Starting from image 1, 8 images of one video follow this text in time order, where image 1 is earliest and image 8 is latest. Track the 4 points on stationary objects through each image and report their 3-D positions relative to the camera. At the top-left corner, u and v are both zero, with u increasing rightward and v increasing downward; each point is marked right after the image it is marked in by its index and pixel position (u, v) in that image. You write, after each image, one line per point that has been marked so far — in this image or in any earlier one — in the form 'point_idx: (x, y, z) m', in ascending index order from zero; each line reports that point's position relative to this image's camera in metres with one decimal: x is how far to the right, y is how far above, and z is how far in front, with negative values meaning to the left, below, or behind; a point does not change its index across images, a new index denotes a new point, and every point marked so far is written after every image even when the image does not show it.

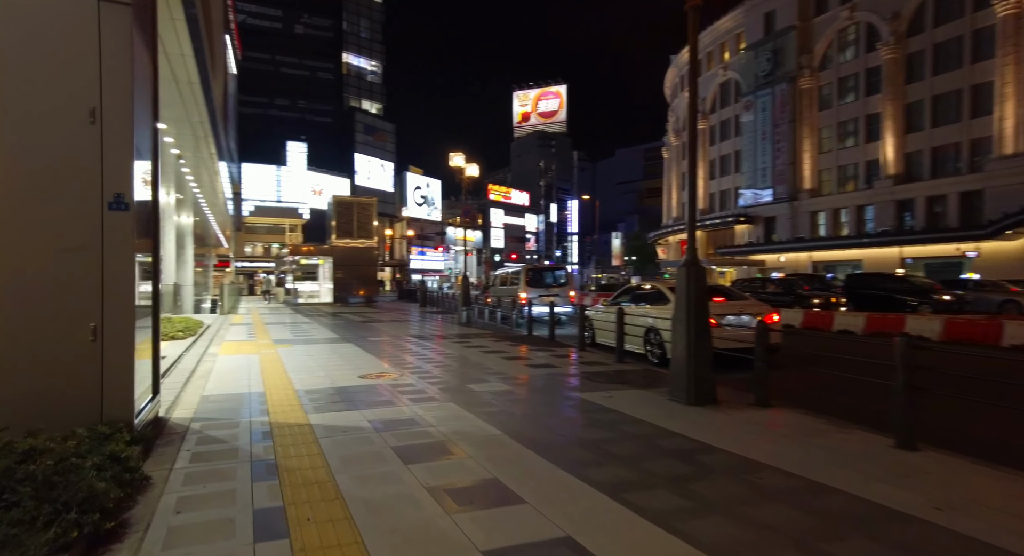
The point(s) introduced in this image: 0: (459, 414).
0: (-0.7, -1.7, +6.6) m
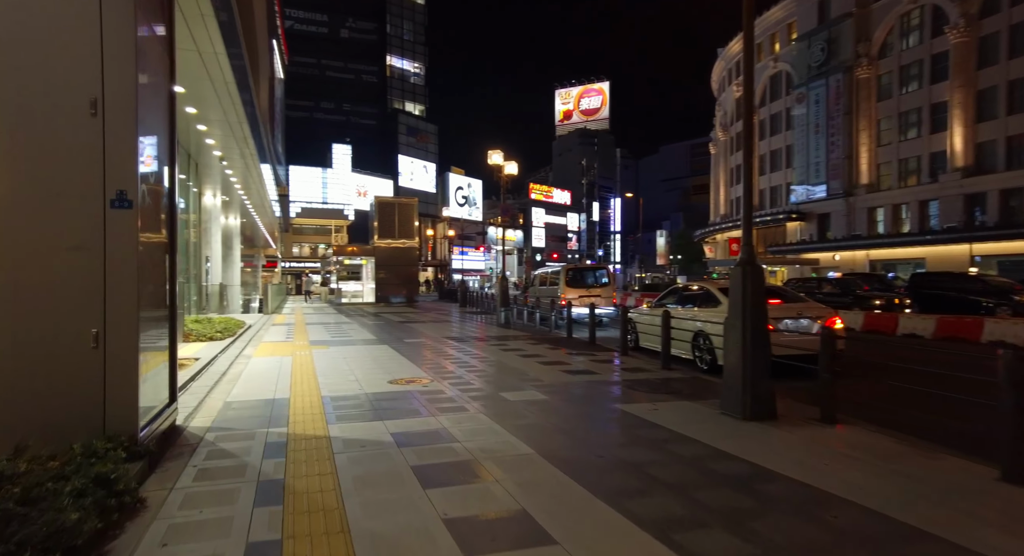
0: (-0.3, -1.7, +6.1) m
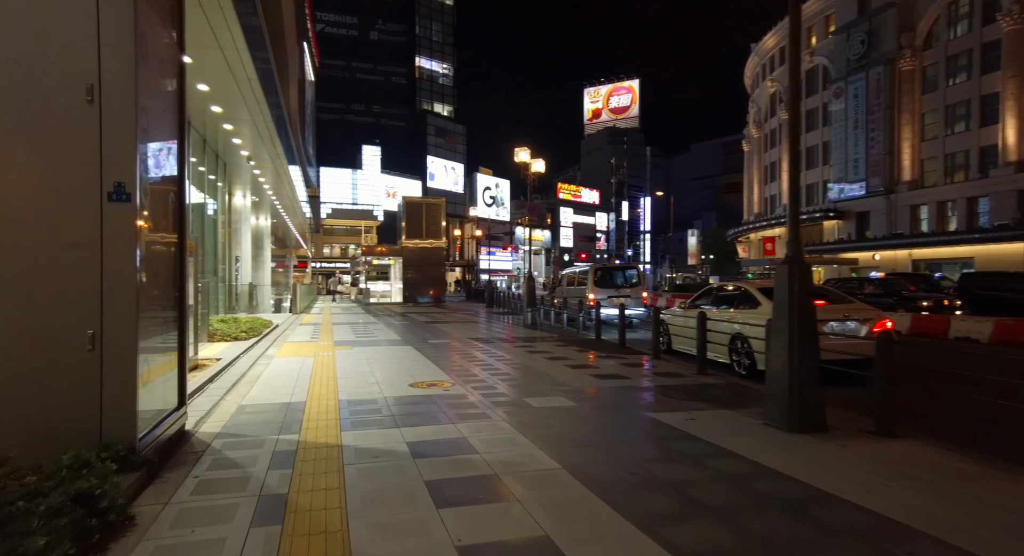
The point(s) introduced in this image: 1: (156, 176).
0: (0.0, -1.7, +5.7) m
1: (-3.3, +0.9, +4.8) m
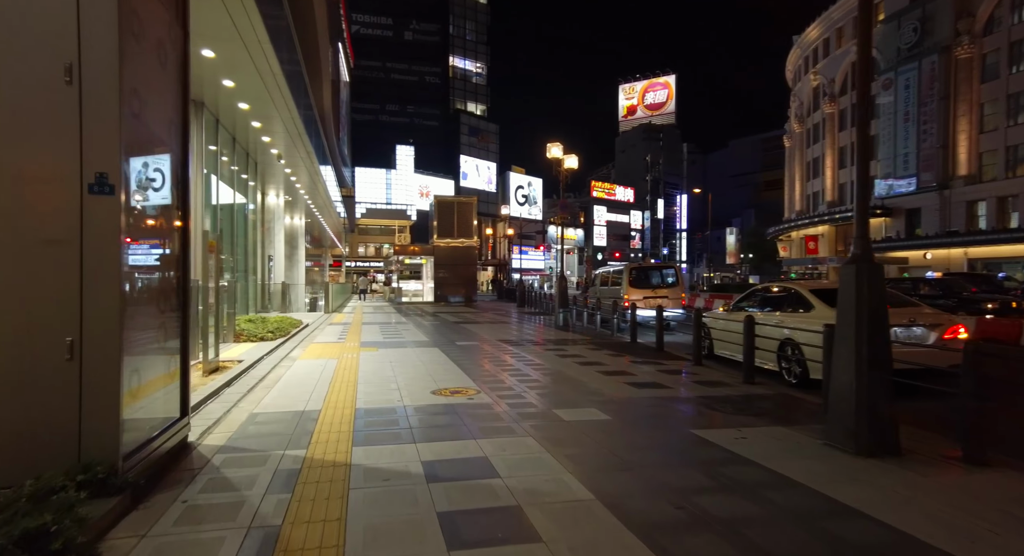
0: (+0.3, -1.7, +5.1) m
1: (-3.1, +0.9, +4.5) m
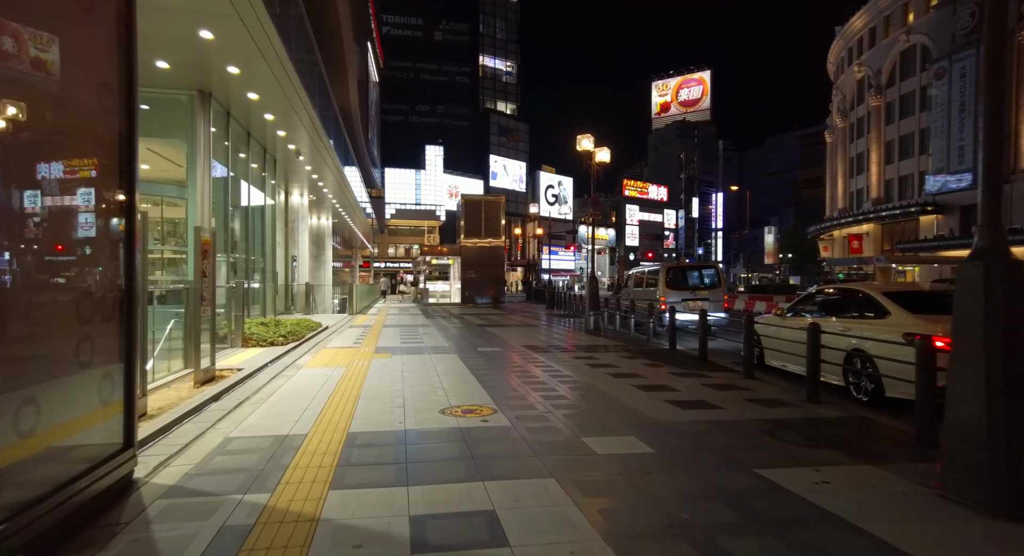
0: (+0.4, -1.7, +3.9) m
1: (-3.0, +0.9, +3.5) m
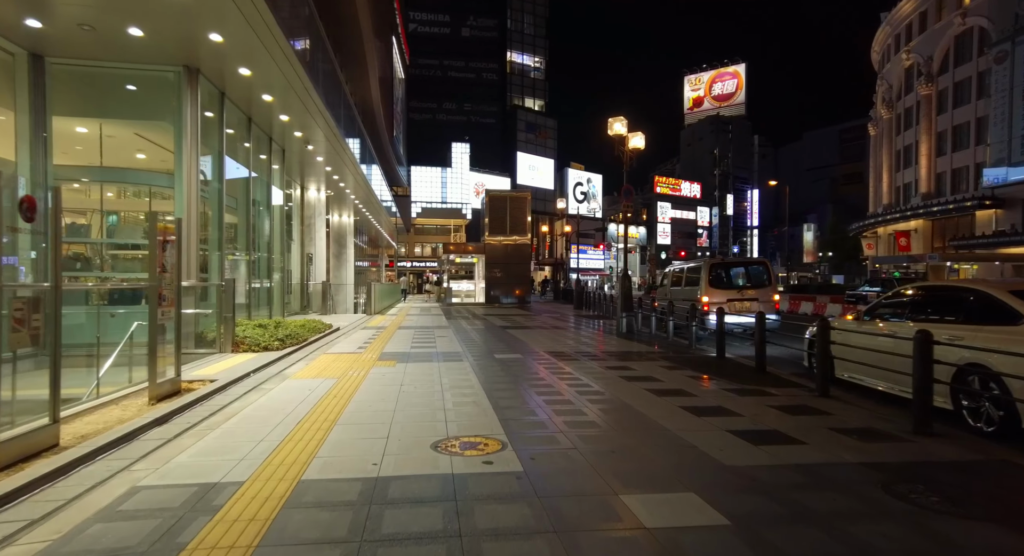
0: (+0.4, -1.7, +2.3) m
1: (-3.0, +1.0, +2.1) m
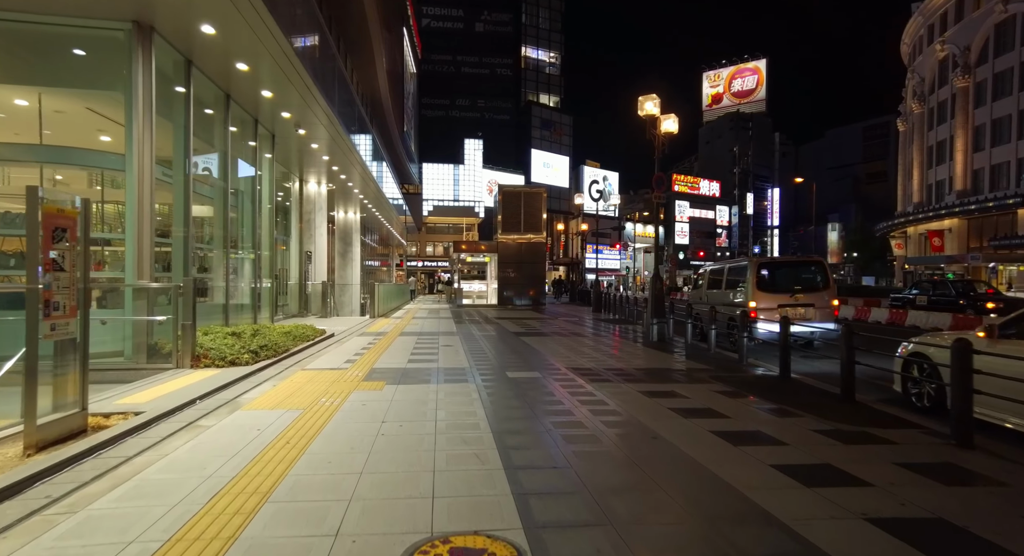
0: (+0.4, -1.7, +0.2) m
1: (-2.9, +1.0, +0.1) m
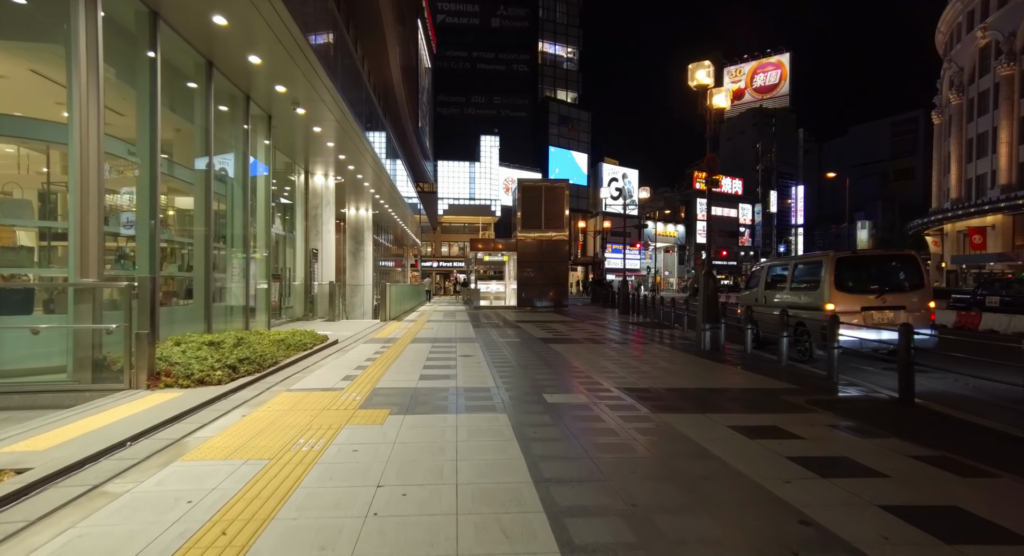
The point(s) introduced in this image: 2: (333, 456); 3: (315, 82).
0: (+0.7, -1.6, -1.8) m
1: (-2.6, +1.0, -1.9) m
2: (-1.7, -1.6, +5.0) m
3: (-4.9, +5.0, +13.8) m
